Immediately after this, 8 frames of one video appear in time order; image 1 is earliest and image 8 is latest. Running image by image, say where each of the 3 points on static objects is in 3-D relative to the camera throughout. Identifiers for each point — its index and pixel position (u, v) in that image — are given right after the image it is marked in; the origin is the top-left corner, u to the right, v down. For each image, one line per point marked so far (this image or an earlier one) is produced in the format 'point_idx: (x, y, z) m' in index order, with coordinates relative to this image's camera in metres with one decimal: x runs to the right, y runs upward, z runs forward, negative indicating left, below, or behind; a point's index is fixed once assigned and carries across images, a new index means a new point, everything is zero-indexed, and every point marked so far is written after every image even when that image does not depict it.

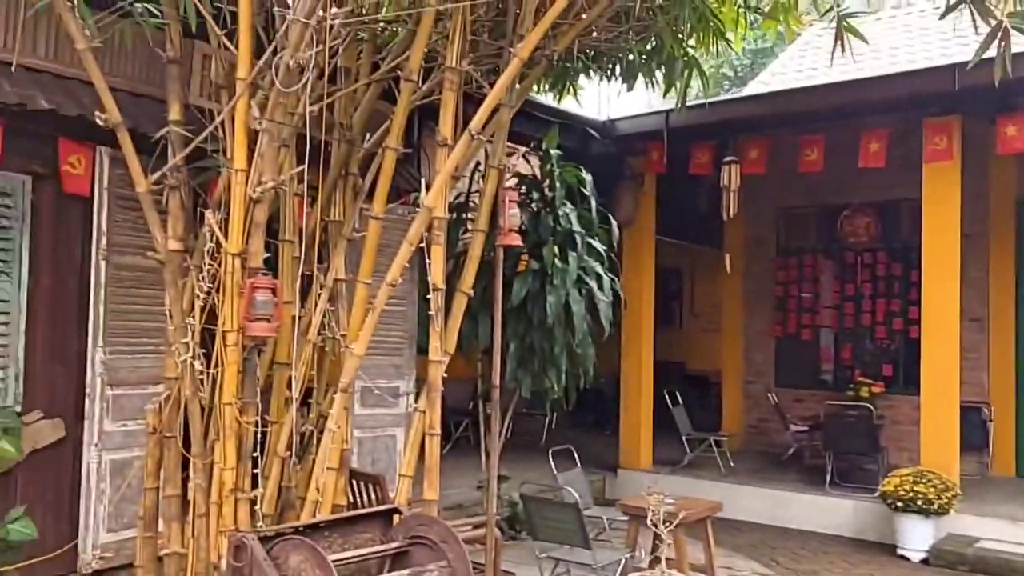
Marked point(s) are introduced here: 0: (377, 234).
0: (-0.5, +0.2, +3.6) m
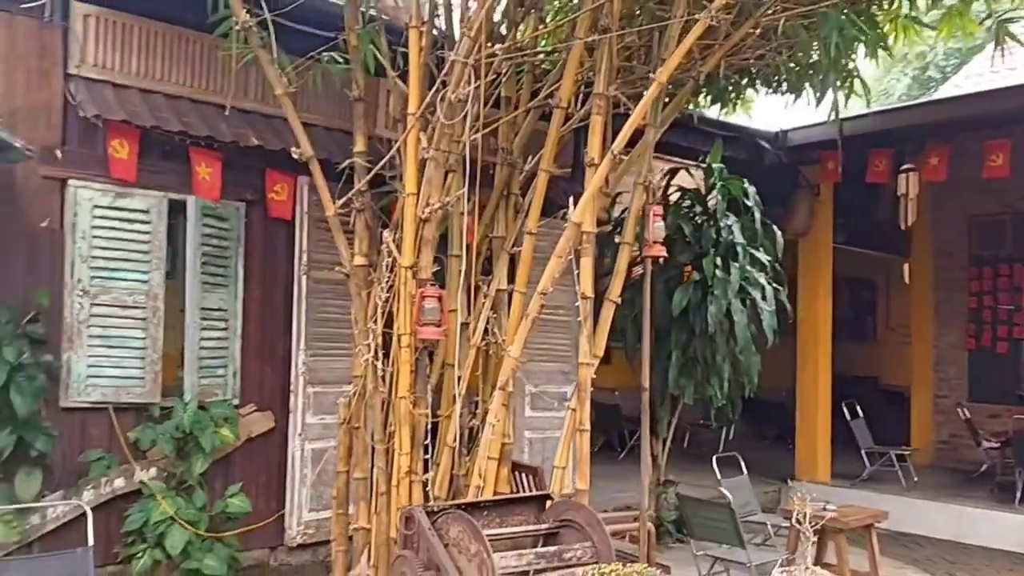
0: (+0.1, +0.2, +3.9) m
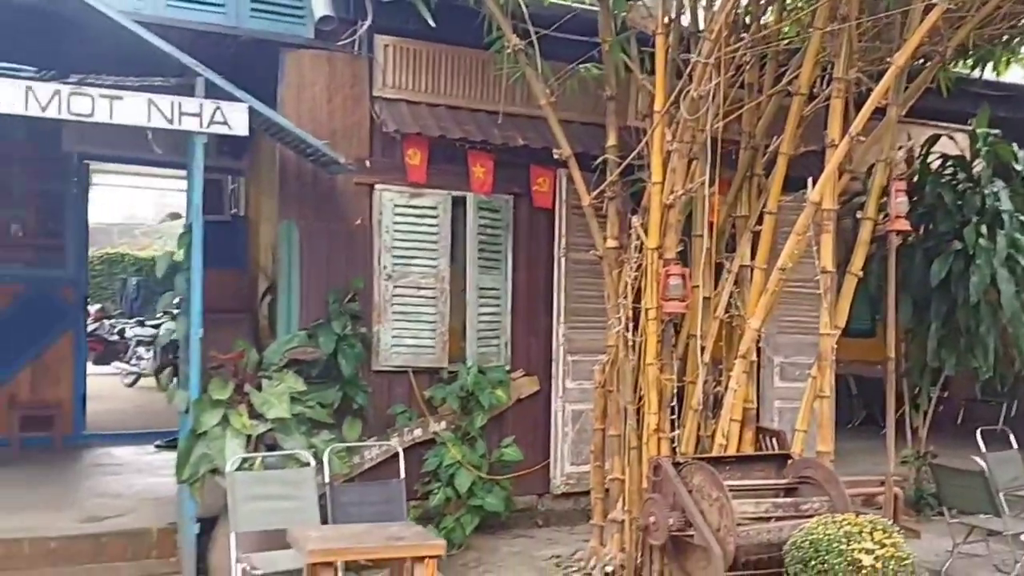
0: (+1.3, +0.3, +4.3) m
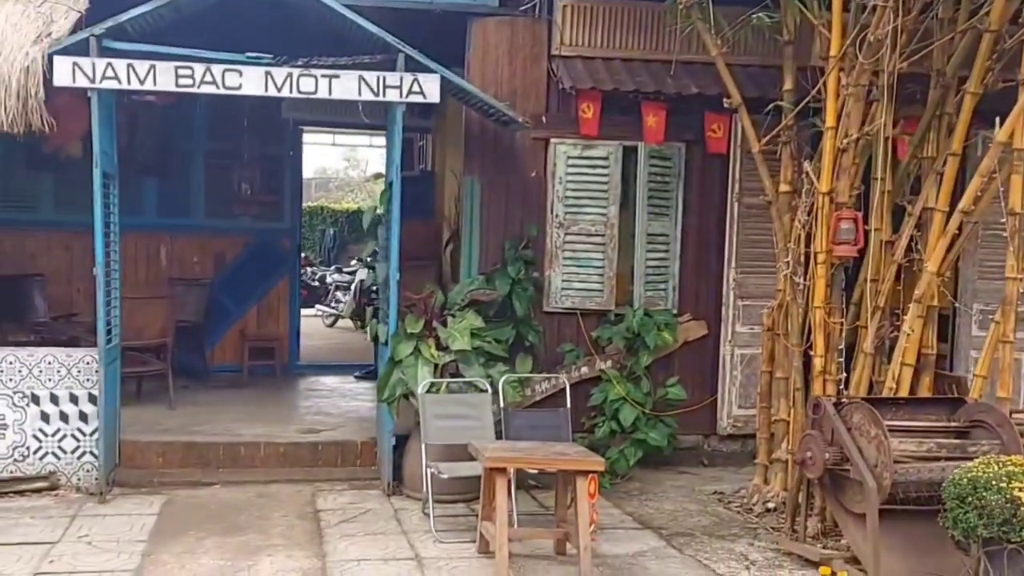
0: (+2.1, +0.6, +4.2) m
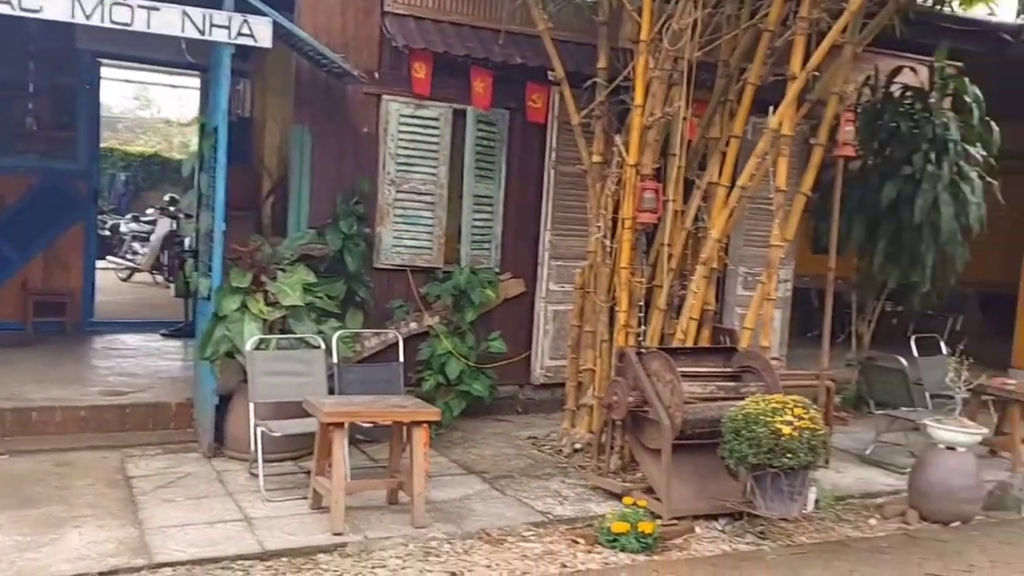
0: (+1.2, +0.8, +4.7) m
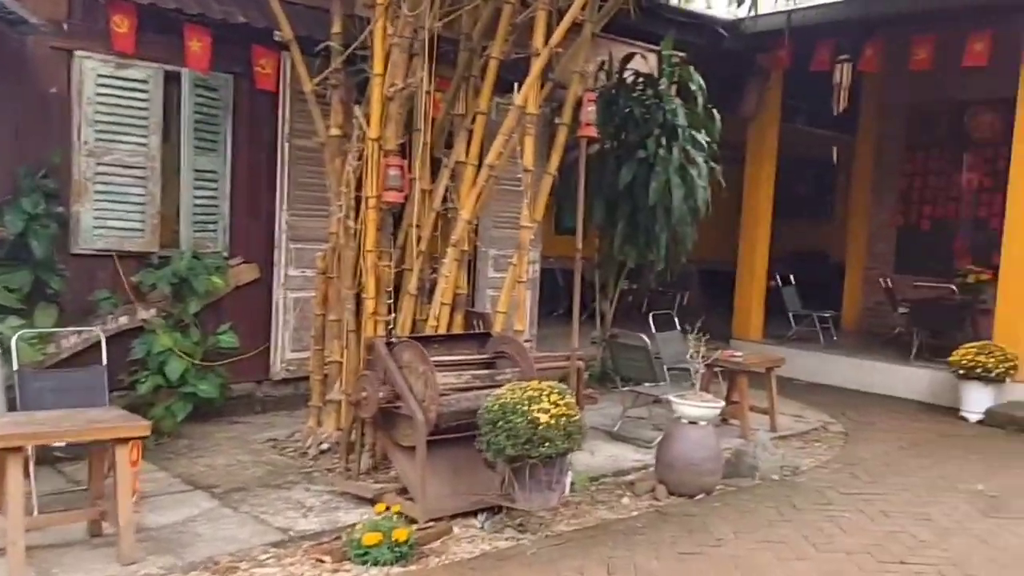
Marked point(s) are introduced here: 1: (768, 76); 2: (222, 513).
0: (-0.2, +0.9, +4.5) m
1: (+2.4, +2.1, +8.3) m
2: (-1.3, -1.0, +3.9) m
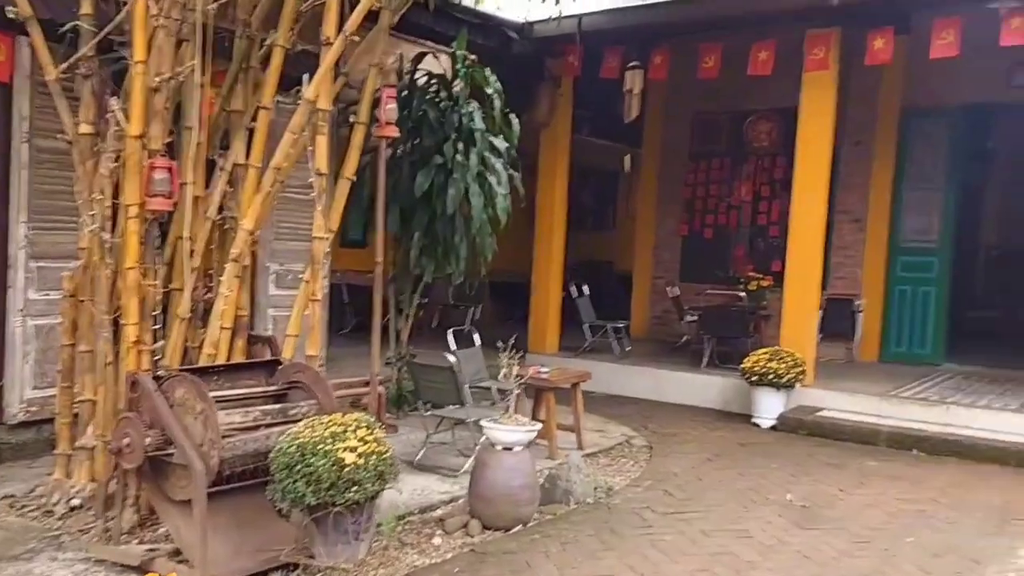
0: (-1.1, +0.8, +4.0) m
1: (+0.4, +1.9, +8.4) m
2: (-2.0, -1.1, +3.1) m
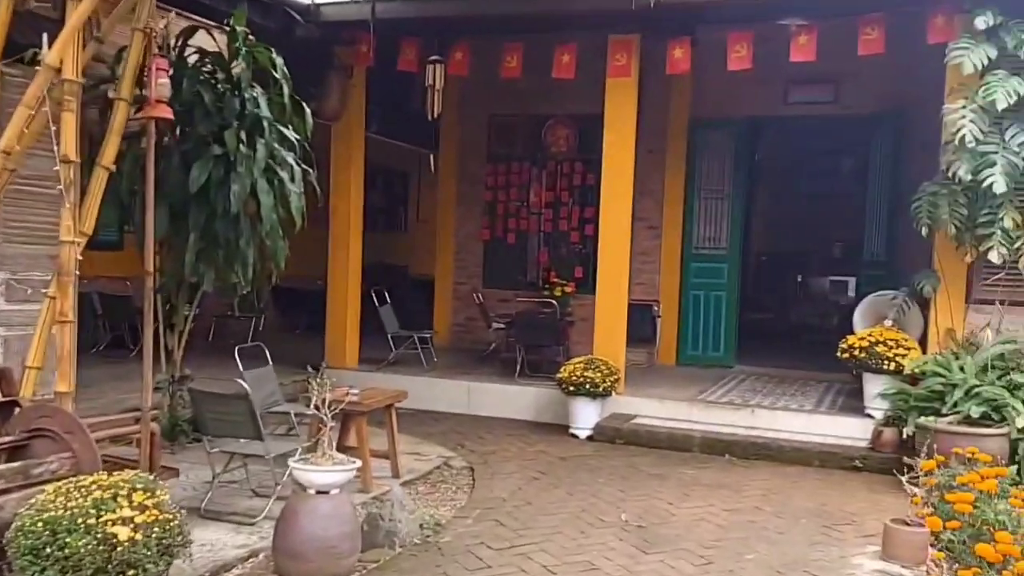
0: (-1.8, +0.7, +3.1) m
1: (-1.4, +1.9, +7.7) m
2: (-2.4, -1.2, +2.0) m
